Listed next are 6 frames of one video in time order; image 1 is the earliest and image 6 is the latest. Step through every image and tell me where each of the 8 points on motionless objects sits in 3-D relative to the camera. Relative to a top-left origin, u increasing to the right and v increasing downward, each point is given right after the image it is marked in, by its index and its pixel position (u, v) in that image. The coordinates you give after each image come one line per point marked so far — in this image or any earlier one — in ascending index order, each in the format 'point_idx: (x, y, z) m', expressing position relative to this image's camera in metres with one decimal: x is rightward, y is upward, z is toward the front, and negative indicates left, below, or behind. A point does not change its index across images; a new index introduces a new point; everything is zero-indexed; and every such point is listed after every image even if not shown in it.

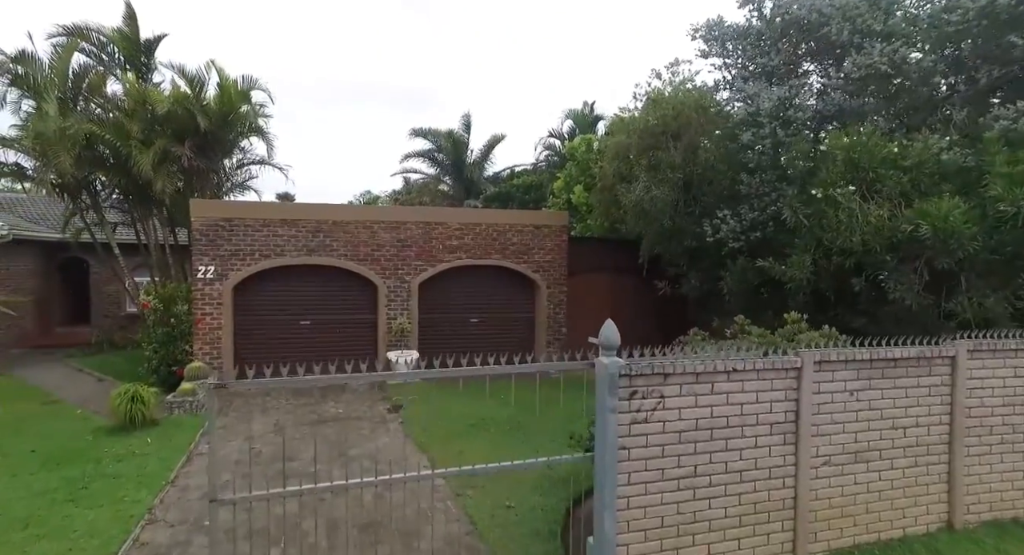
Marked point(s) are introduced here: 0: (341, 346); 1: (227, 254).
0: (-3.4, -1.3, +11.6) m
1: (-5.1, +0.4, +10.6) m
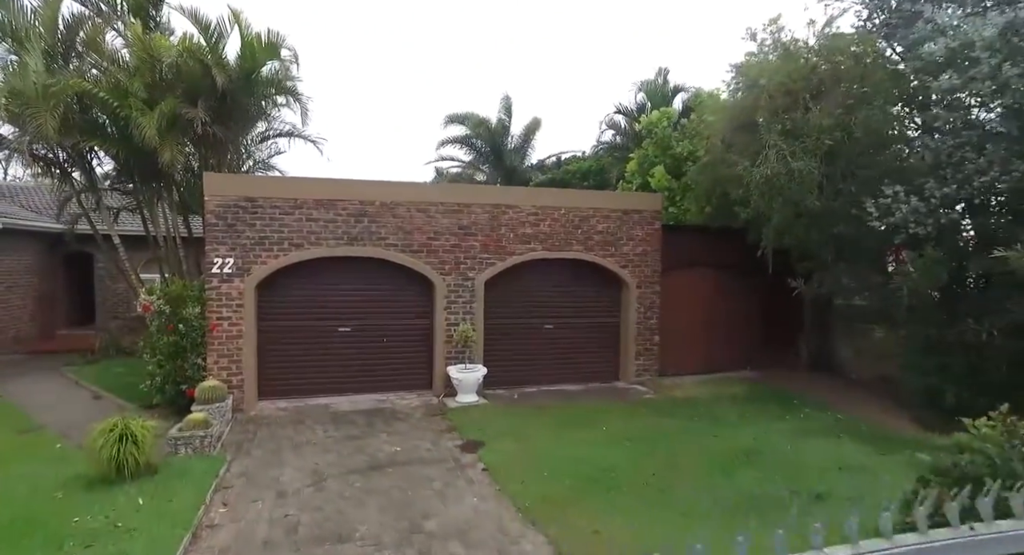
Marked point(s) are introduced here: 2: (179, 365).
0: (-2.0, -1.3, +9.3) m
1: (-3.7, +0.5, +8.4) m
2: (-4.6, -1.2, +8.3) m
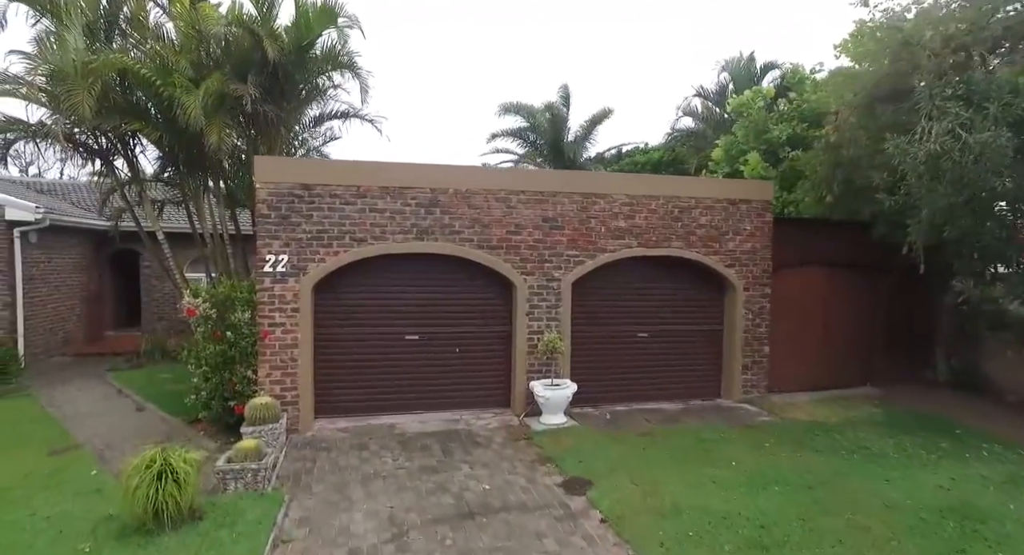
0: (-0.8, -1.3, +8.1) m
1: (-2.5, +0.5, +7.3) m
2: (-3.4, -1.2, +7.2) m
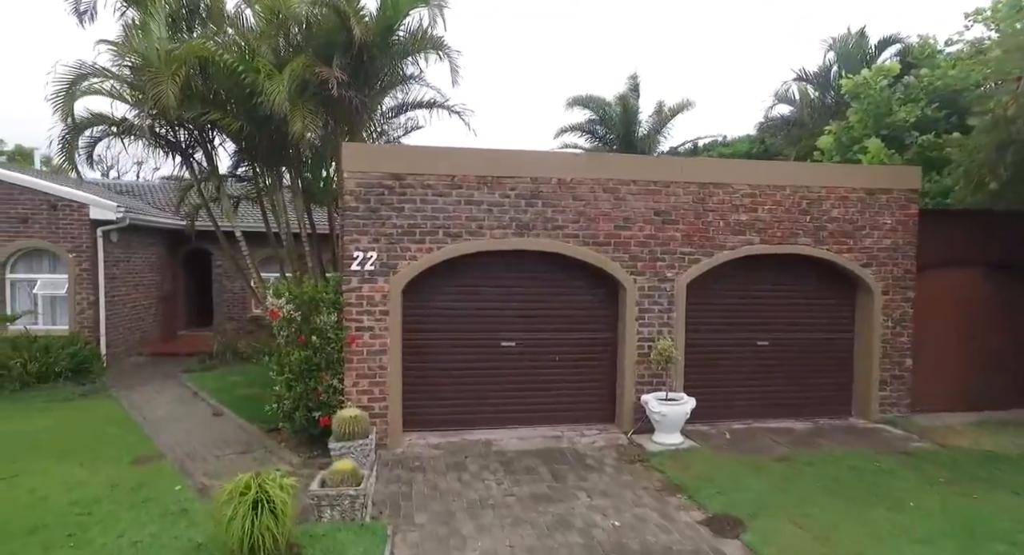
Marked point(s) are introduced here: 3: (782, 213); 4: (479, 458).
0: (+0.5, -1.3, +7.3) m
1: (-1.3, +0.5, +6.6) m
2: (-2.2, -1.2, +6.6) m
3: (+3.3, +0.8, +7.3) m
4: (-0.4, -2.0, +6.5) m
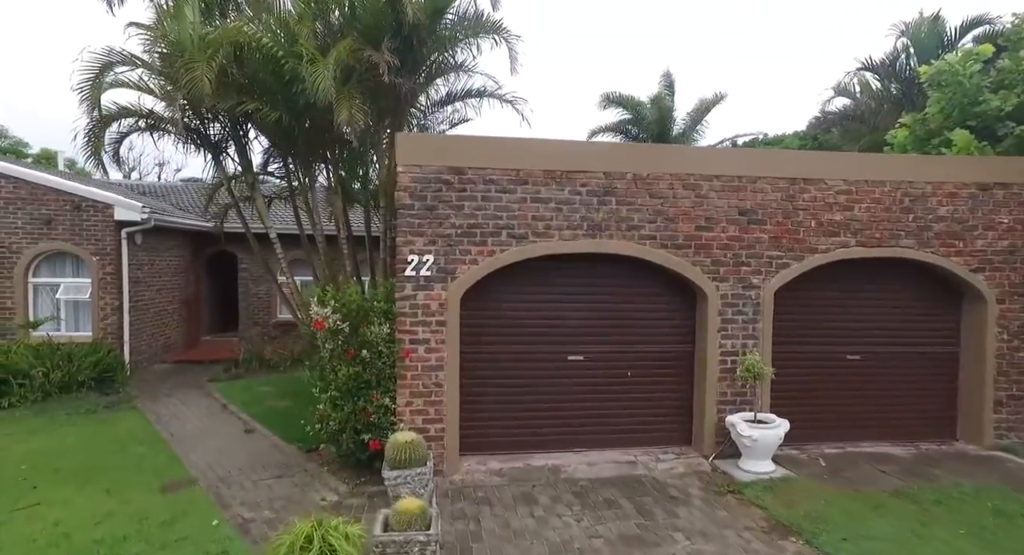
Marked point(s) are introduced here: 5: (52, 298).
0: (+1.3, -1.3, +6.5) m
1: (-0.6, +0.4, +5.9) m
2: (-1.5, -1.3, +5.9) m
3: (+4.1, +0.7, +6.5) m
4: (+0.3, -2.0, +5.7) m
5: (-8.6, -0.4, +11.1) m
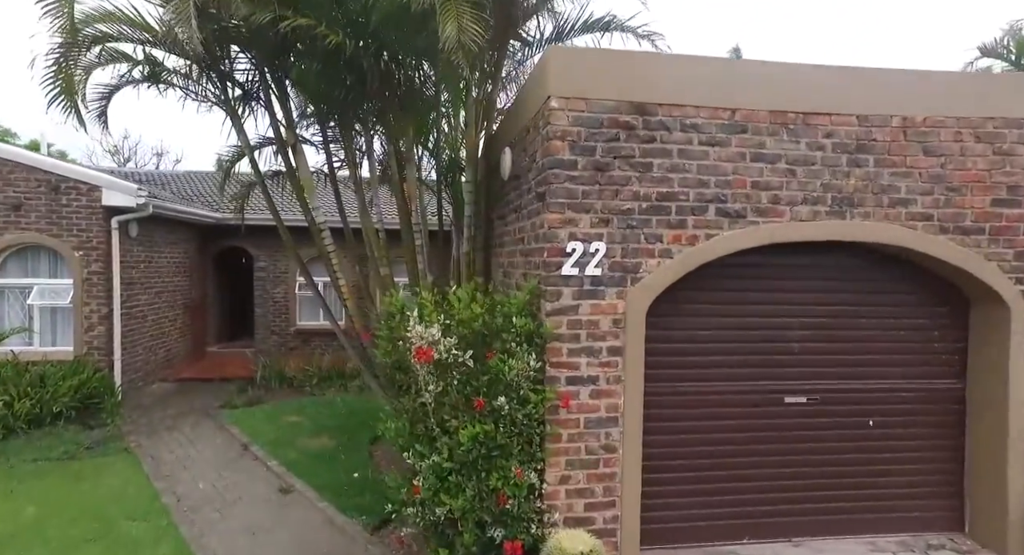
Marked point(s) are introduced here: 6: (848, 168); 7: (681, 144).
0: (+2.6, -1.3, +4.3) m
1: (+0.8, +0.4, +3.7) m
2: (-0.1, -1.3, +3.7) m
3: (+5.4, +0.7, +4.3) m
4: (+1.7, -2.0, +3.5) m
5: (-7.3, -0.4, +8.9) m
6: (+2.2, +0.7, +3.9) m
7: (+1.1, +0.8, +3.7) m
